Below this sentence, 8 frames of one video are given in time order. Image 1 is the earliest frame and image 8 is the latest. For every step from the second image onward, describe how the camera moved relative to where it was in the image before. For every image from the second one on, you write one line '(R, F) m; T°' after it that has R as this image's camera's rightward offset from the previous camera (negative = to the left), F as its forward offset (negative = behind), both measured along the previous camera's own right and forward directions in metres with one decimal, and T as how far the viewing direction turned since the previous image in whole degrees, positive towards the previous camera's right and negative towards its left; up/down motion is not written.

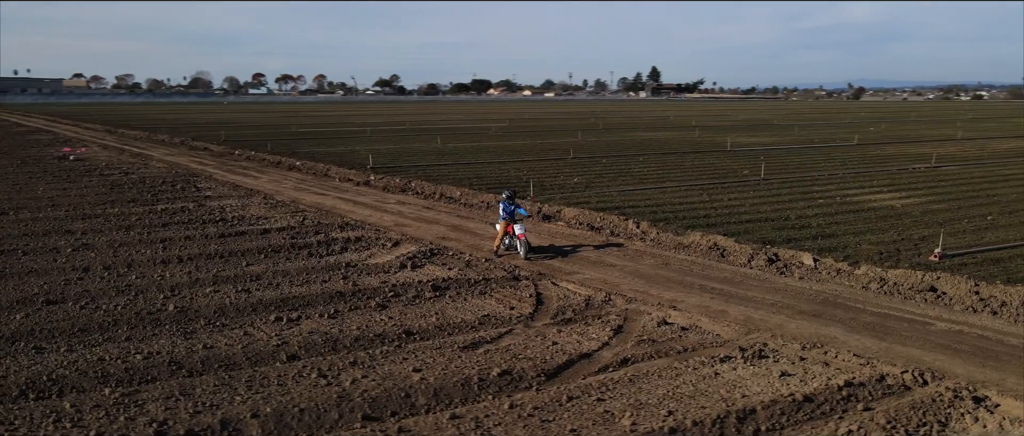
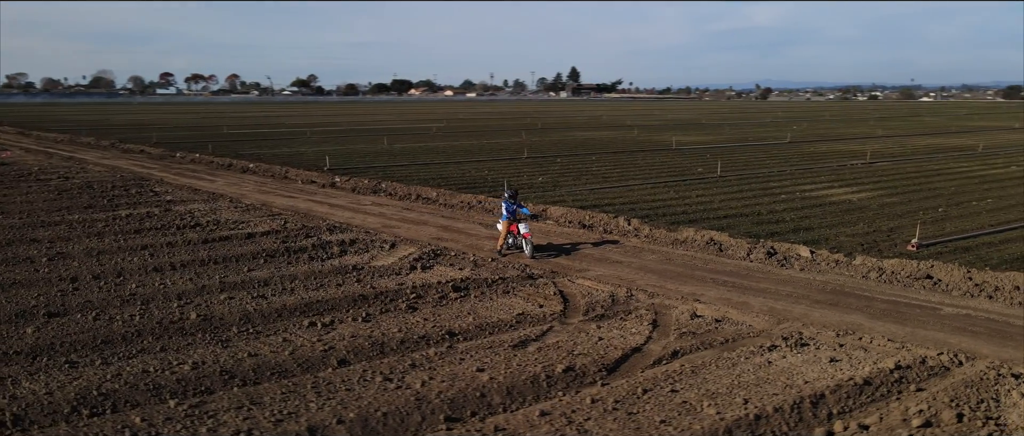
(-1.5, 0.0) m; +6°
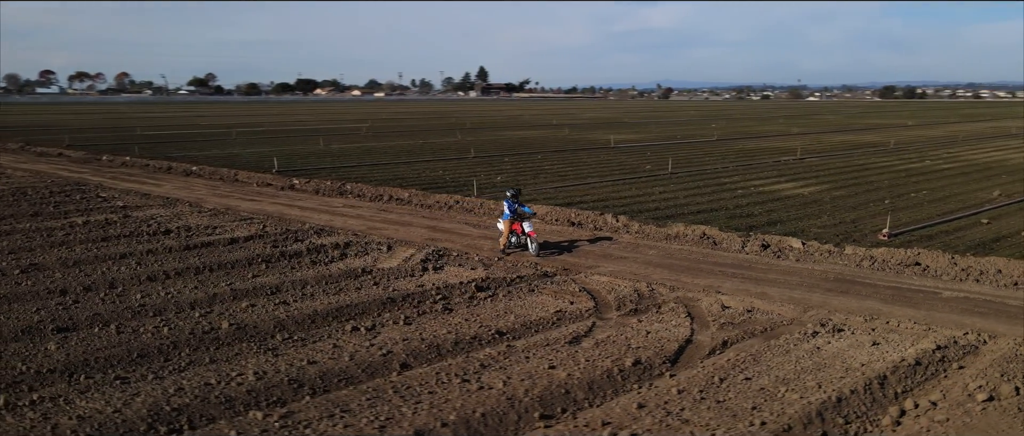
(-1.7, +0.1) m; +7°
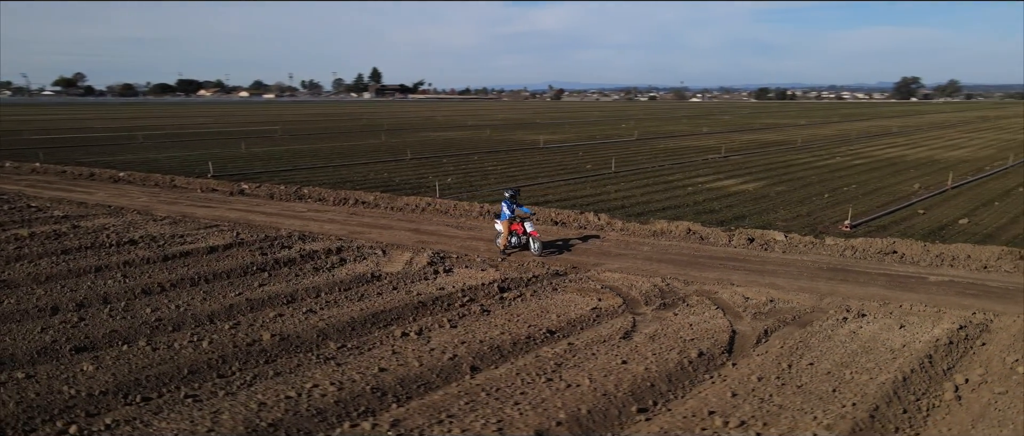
(-1.9, +0.1) m; +8°
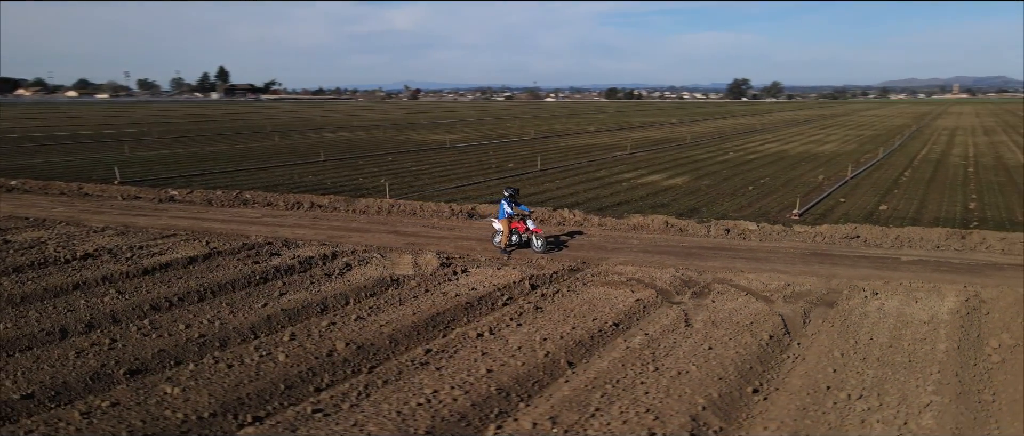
(-2.6, +0.2) m; +11°
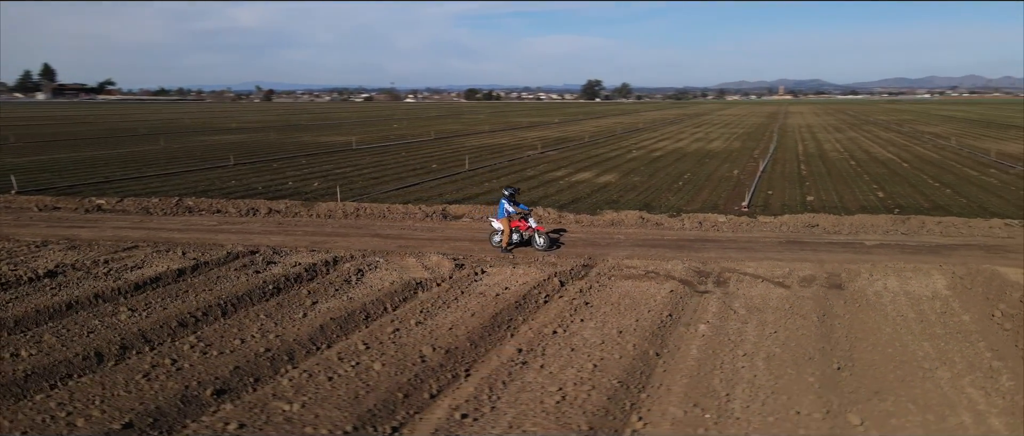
(-2.6, +0.2) m; +10°
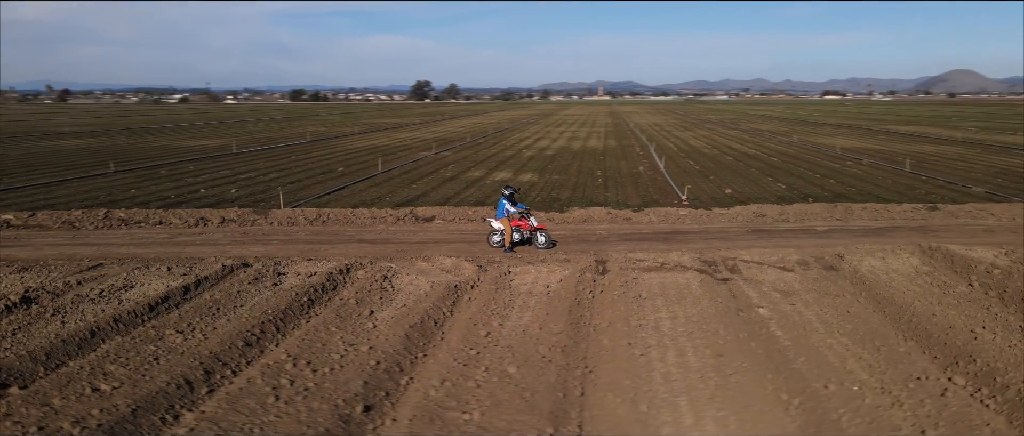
(-3.1, +0.3) m; +12°
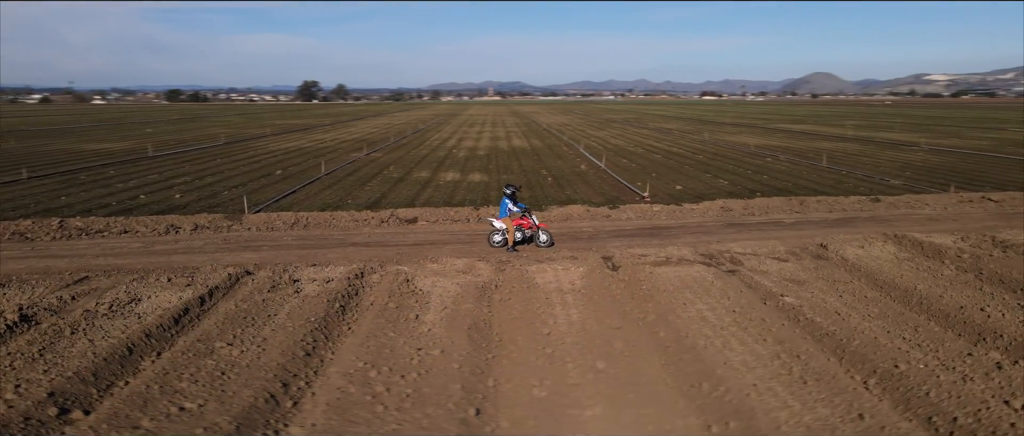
(-2.0, +0.1) m; +8°
